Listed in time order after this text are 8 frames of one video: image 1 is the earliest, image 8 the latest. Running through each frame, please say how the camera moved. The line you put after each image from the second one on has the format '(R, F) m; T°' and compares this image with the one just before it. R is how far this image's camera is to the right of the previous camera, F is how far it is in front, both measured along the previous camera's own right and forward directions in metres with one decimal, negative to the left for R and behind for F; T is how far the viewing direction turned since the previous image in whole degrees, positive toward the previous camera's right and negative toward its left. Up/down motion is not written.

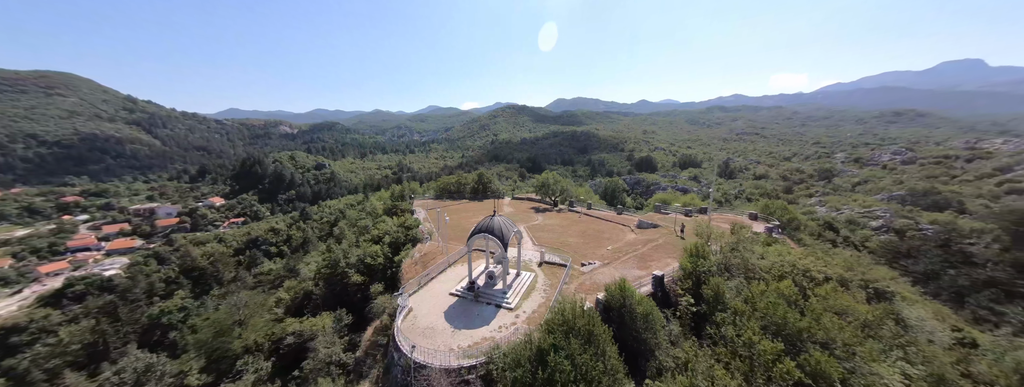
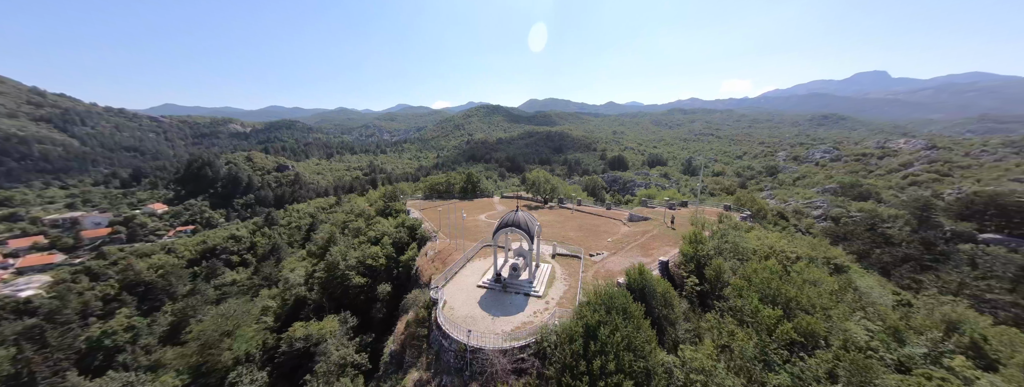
(-2.3, -0.5) m; +5°
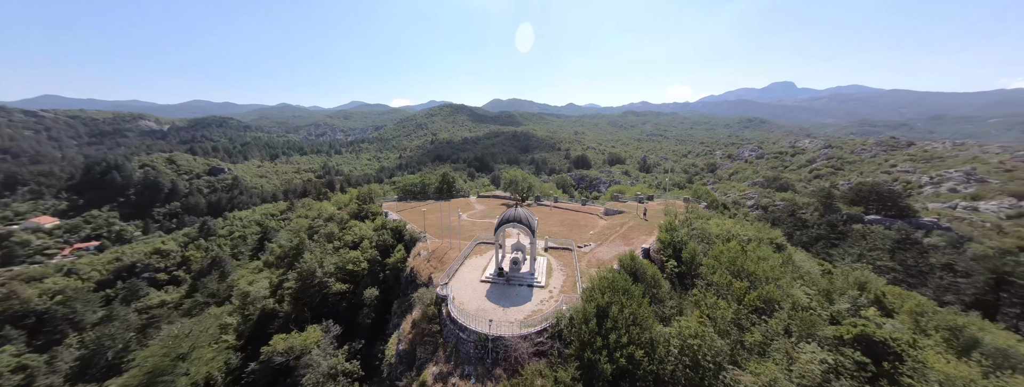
(-1.6, -0.4) m; +7°
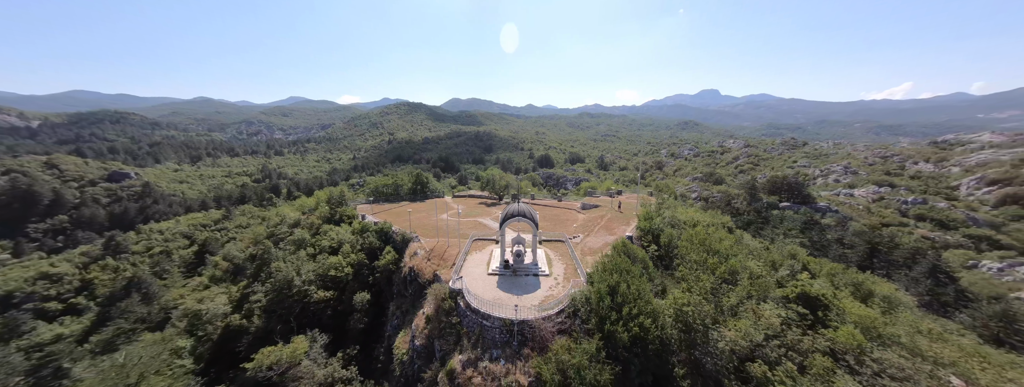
(-2.0, -0.5) m; +8°
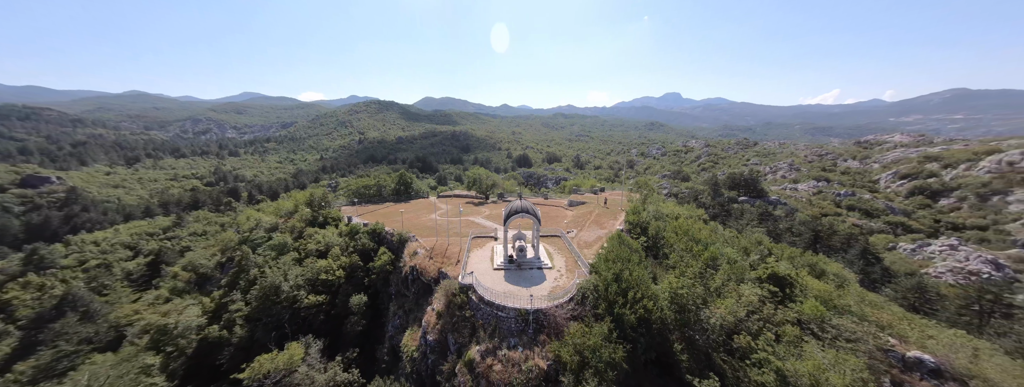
(-1.4, -0.4) m; +5°
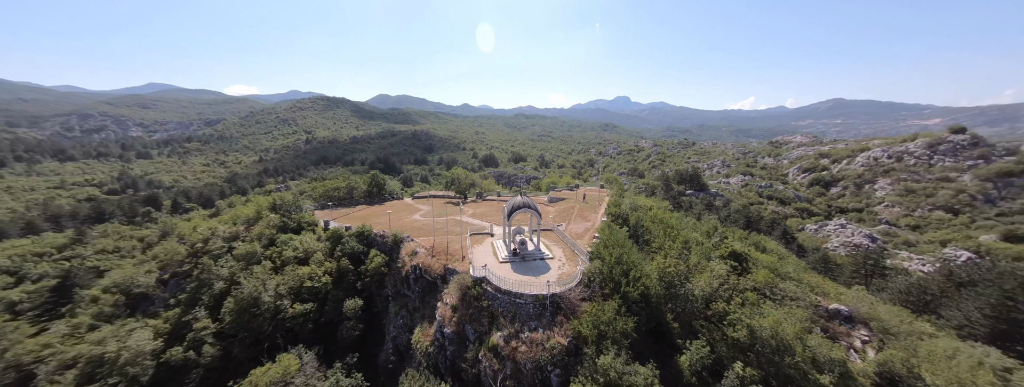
(-2.1, -0.6) m; +8°
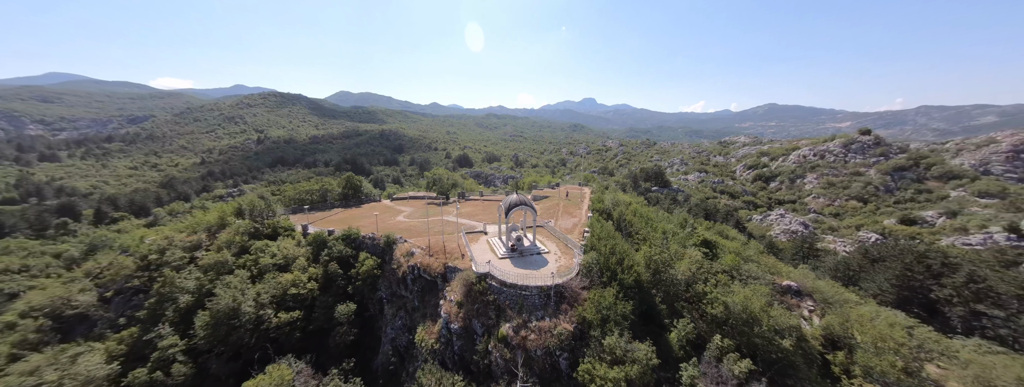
(-1.3, -0.4) m; +6°
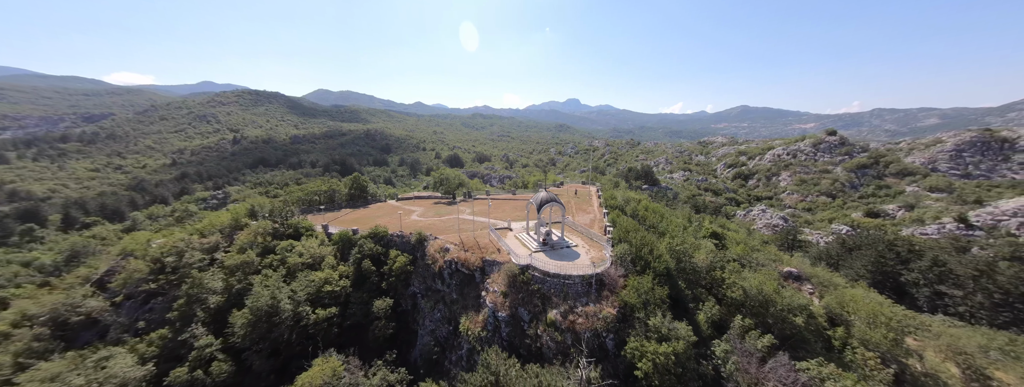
(-2.6, -0.8) m; +3°
